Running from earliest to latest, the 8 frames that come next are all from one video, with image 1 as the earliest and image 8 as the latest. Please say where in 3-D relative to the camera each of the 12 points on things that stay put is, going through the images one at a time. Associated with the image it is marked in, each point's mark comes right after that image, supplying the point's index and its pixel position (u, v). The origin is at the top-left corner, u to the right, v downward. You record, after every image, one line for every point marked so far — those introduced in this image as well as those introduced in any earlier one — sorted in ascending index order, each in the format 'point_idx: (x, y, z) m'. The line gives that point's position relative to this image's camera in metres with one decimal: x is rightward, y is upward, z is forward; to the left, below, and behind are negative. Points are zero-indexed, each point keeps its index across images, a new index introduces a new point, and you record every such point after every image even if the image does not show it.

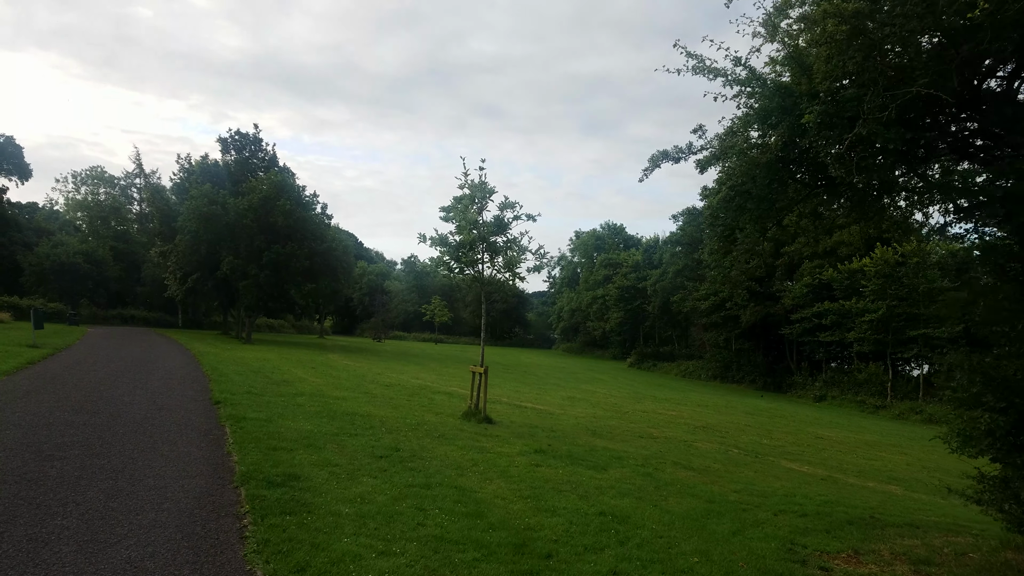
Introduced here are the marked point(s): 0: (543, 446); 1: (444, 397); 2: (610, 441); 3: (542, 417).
0: (+0.7, -3.3, +11.9) m
1: (-2.3, -3.6, +18.8) m
2: (+2.4, -3.7, +13.8) m
3: (+0.9, -3.7, +16.6) m
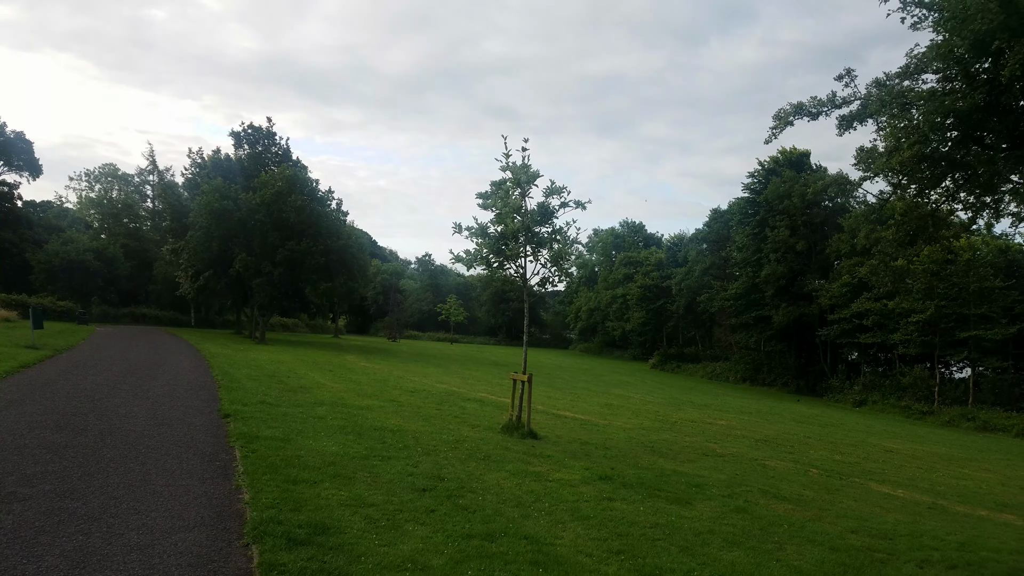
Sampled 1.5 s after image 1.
0: (+1.7, -3.2, +10.1) m
1: (-1.1, -3.5, +17.0) m
2: (+3.4, -3.6, +12.0) m
3: (+2.0, -3.7, +14.8) m
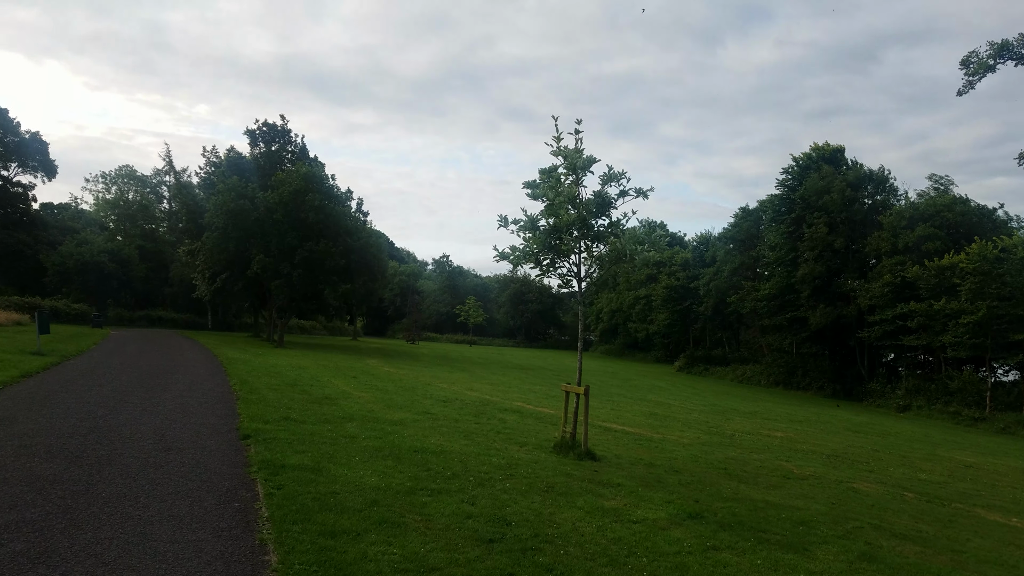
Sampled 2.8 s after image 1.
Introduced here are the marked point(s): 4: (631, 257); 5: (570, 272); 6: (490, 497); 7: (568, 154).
0: (+2.7, -3.2, +8.5) m
1: (0.0, -3.5, +15.5) m
2: (+4.5, -3.6, +10.4) m
3: (+3.1, -3.7, +13.2) m
4: (+2.4, +0.6, +11.5) m
5: (+1.2, +0.4, +11.9) m
6: (-0.3, -2.7, +7.5) m
7: (+1.1, +2.7, +11.4) m
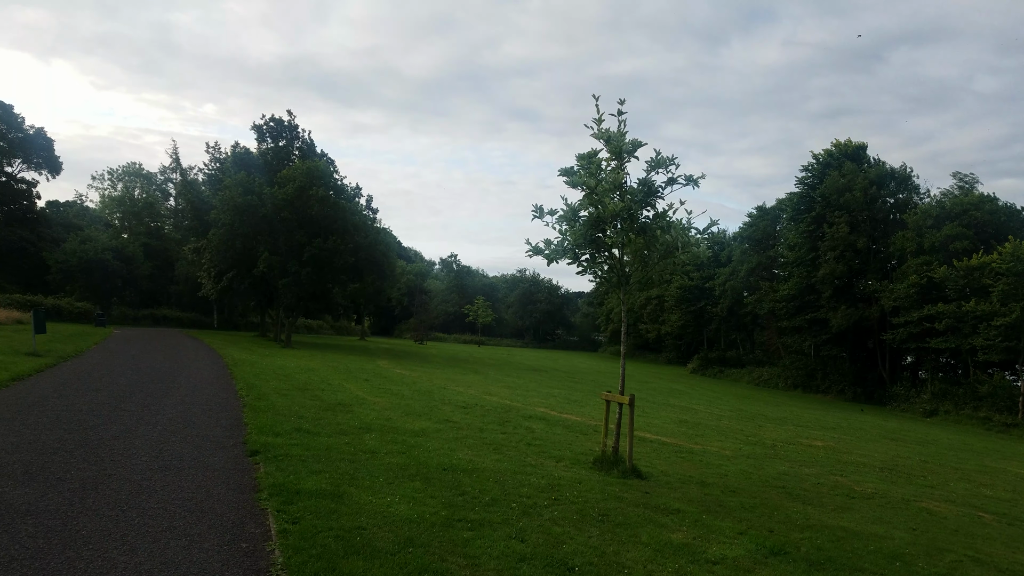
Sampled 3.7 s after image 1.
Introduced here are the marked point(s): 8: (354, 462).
0: (+3.3, -3.2, +7.4) m
1: (+0.7, -3.5, +14.4) m
2: (+5.1, -3.6, +9.2) m
3: (+3.7, -3.6, +12.1) m
4: (+3.1, +0.7, +10.3) m
5: (+1.8, +0.4, +10.8) m
6: (+0.3, -2.7, +6.4) m
7: (+1.8, +2.7, +10.3) m
8: (-2.3, -2.5, +8.3) m
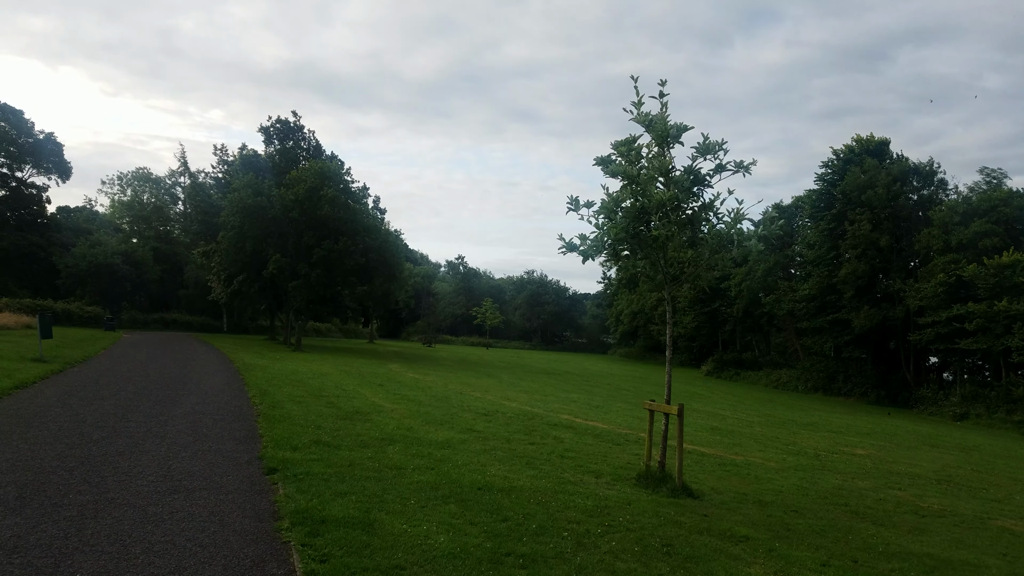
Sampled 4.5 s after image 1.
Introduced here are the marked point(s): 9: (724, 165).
0: (+3.9, -3.1, +6.5) m
1: (+1.4, -3.5, +13.5) m
2: (+5.7, -3.6, +8.3) m
3: (+4.4, -3.6, +11.2) m
4: (+3.6, +0.7, +9.4) m
5: (+2.4, +0.4, +9.9) m
6: (+0.9, -2.7, +5.5) m
7: (+2.3, +2.7, +9.4) m
8: (-1.7, -2.5, +7.5) m
9: (+3.6, +2.0, +9.6) m
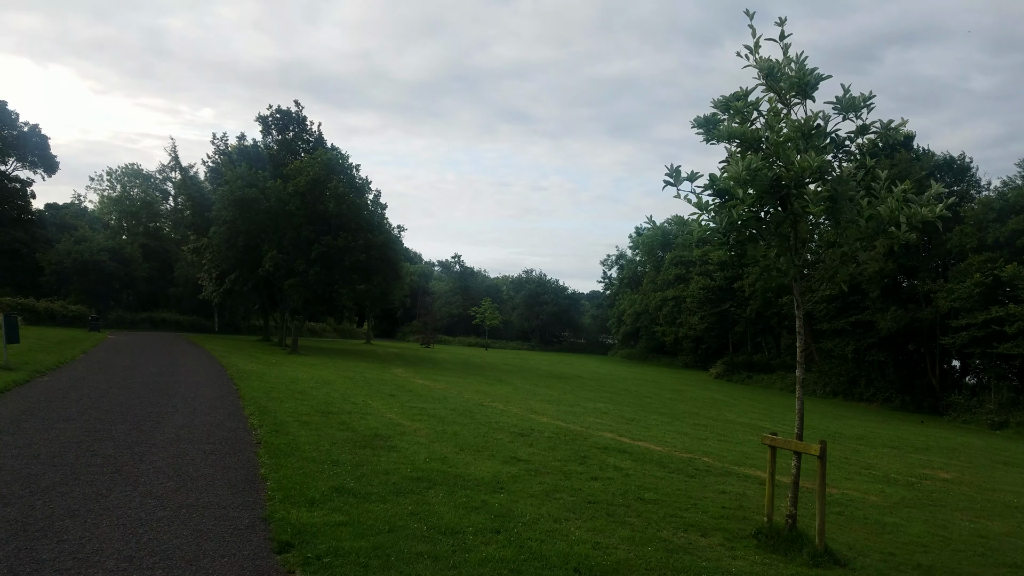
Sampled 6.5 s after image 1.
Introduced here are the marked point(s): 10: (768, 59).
0: (+5.0, -3.1, +4.3) m
1: (+2.3, -3.5, +11.3) m
2: (+6.7, -3.6, +6.1) m
3: (+5.4, -3.6, +9.0) m
4: (+4.7, +0.7, +7.2) m
5: (+3.5, +0.4, +7.7) m
6: (+1.9, -2.7, +3.3) m
7: (+3.4, +2.7, +7.2) m
8: (-0.6, -2.5, +5.2) m
9: (+4.6, +2.0, +7.4) m
10: (+3.2, +2.9, +7.2) m
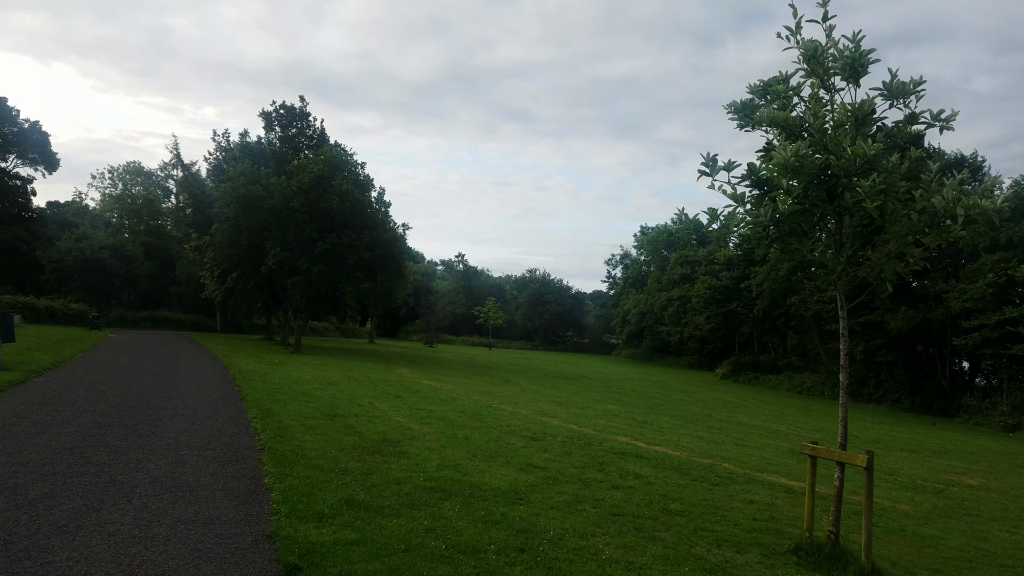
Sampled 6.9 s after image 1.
0: (+5.2, -3.1, +3.8) m
1: (+2.6, -3.4, +10.8) m
2: (+7.0, -3.6, +5.6) m
3: (+5.6, -3.6, +8.5) m
4: (+4.9, +0.7, +6.7) m
5: (+3.7, +0.4, +7.2) m
6: (+2.2, -2.6, +2.8) m
7: (+3.7, +2.7, +6.7) m
8: (-0.4, -2.5, +4.8) m
9: (+4.9, +2.0, +6.9) m
10: (+3.5, +2.9, +6.7) m
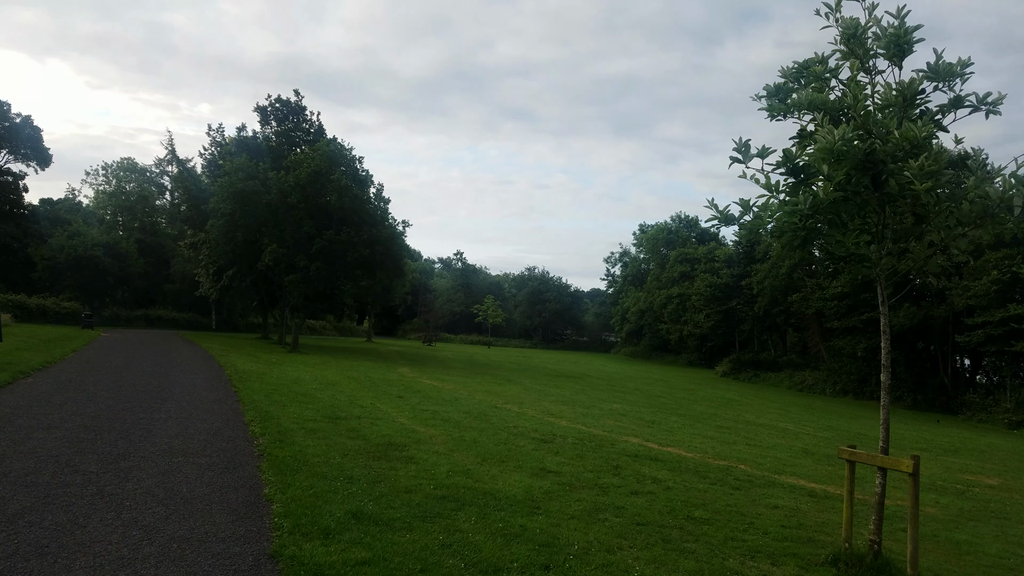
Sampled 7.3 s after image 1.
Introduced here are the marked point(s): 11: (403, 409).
0: (+5.5, -3.1, +3.4) m
1: (+2.8, -3.4, +10.4) m
2: (+7.2, -3.5, +5.2) m
3: (+5.8, -3.5, +8.1) m
4: (+5.2, +0.8, +6.3) m
5: (+3.9, +0.5, +6.8) m
6: (+2.4, -2.6, +2.4) m
7: (+3.9, +2.8, +6.3) m
8: (-0.2, -2.4, +4.3) m
9: (+5.1, +2.1, +6.5) m
10: (+3.7, +2.9, +6.3) m
11: (-2.7, -3.1, +14.8) m
